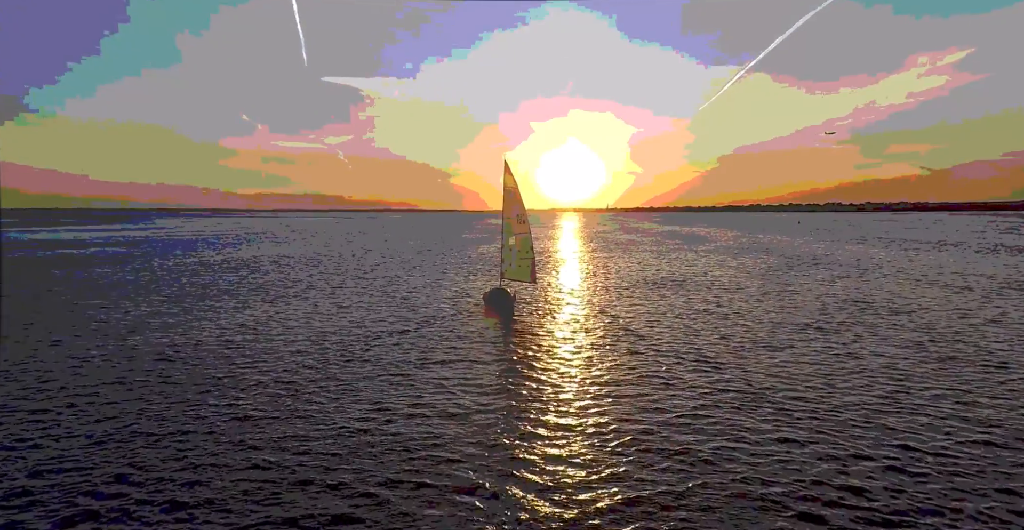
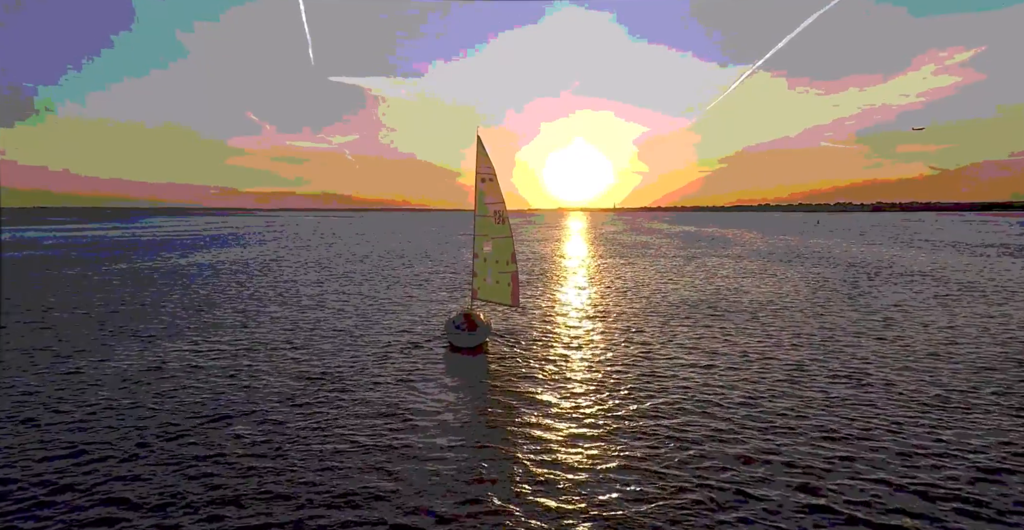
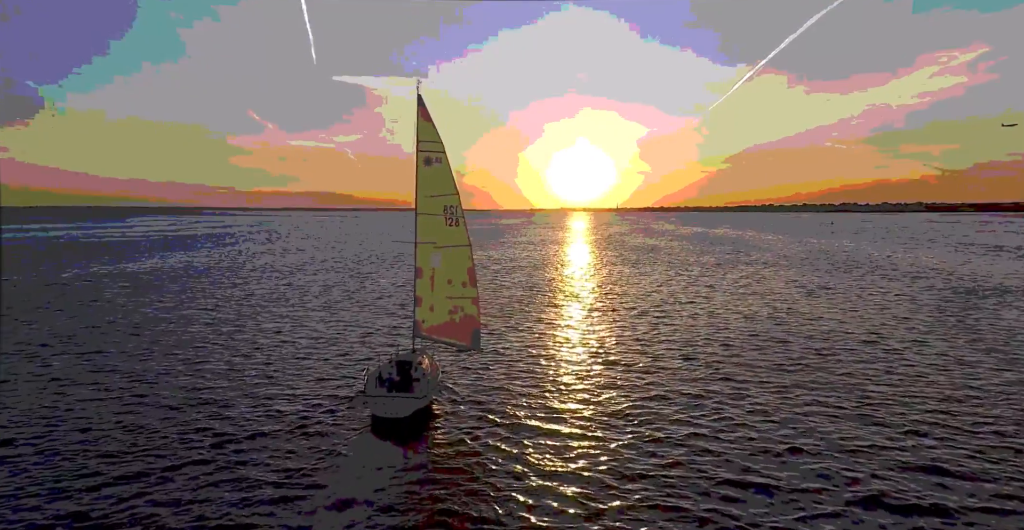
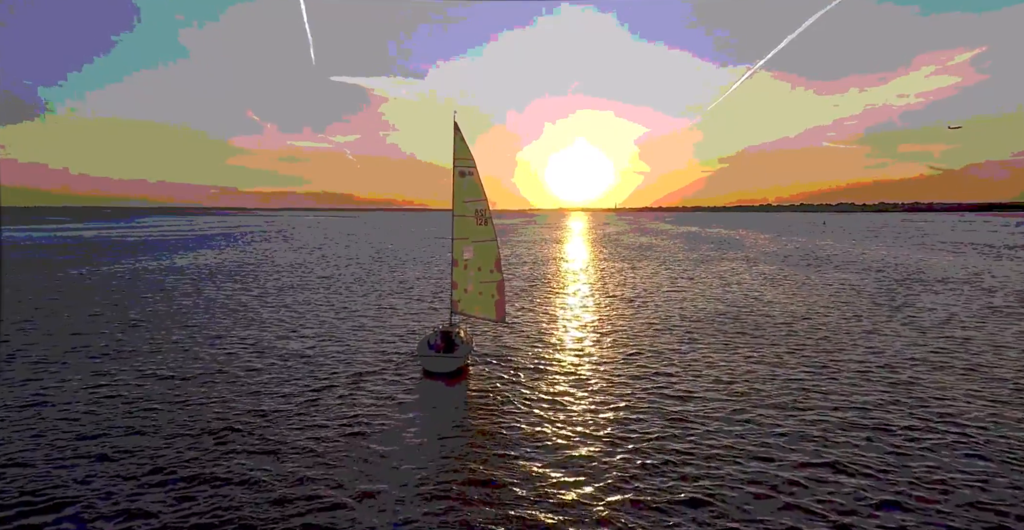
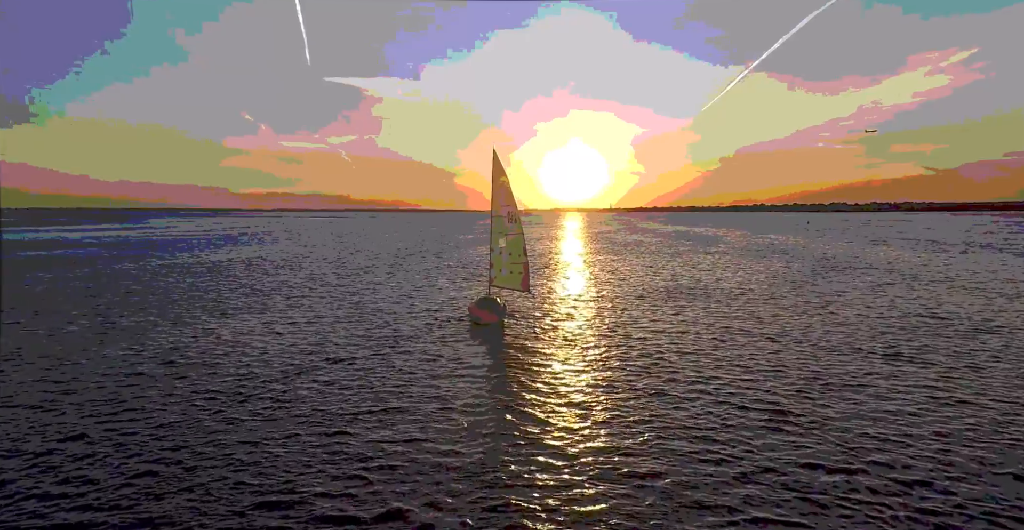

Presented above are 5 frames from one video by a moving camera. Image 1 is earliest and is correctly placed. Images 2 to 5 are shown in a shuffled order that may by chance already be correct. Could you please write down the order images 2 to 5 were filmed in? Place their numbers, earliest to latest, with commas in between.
5, 2, 4, 3
